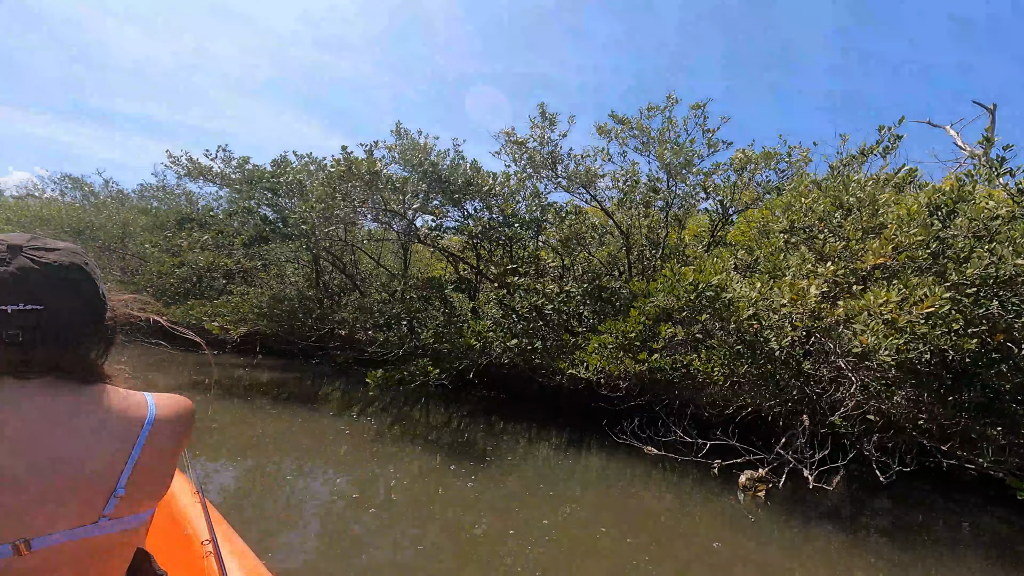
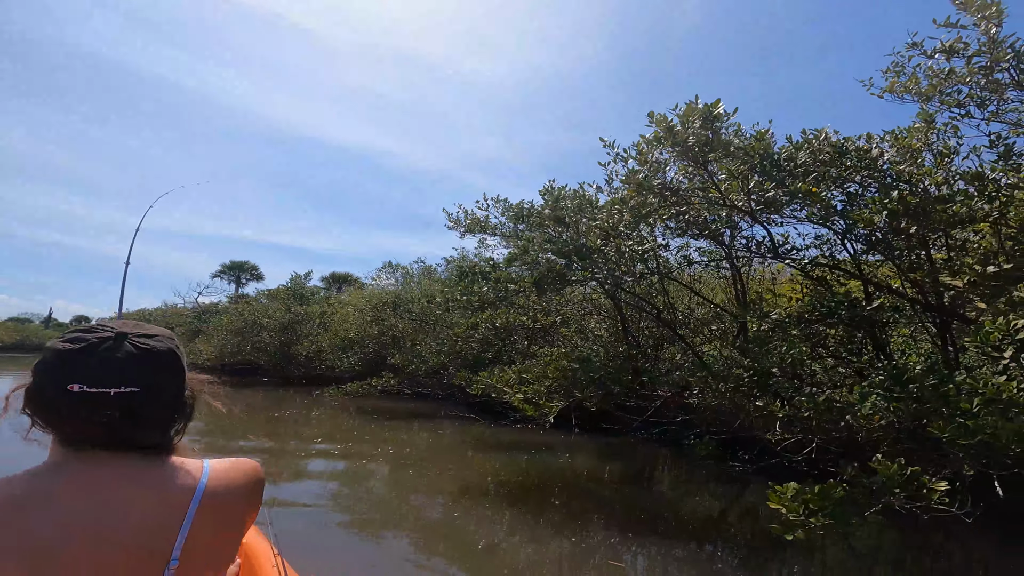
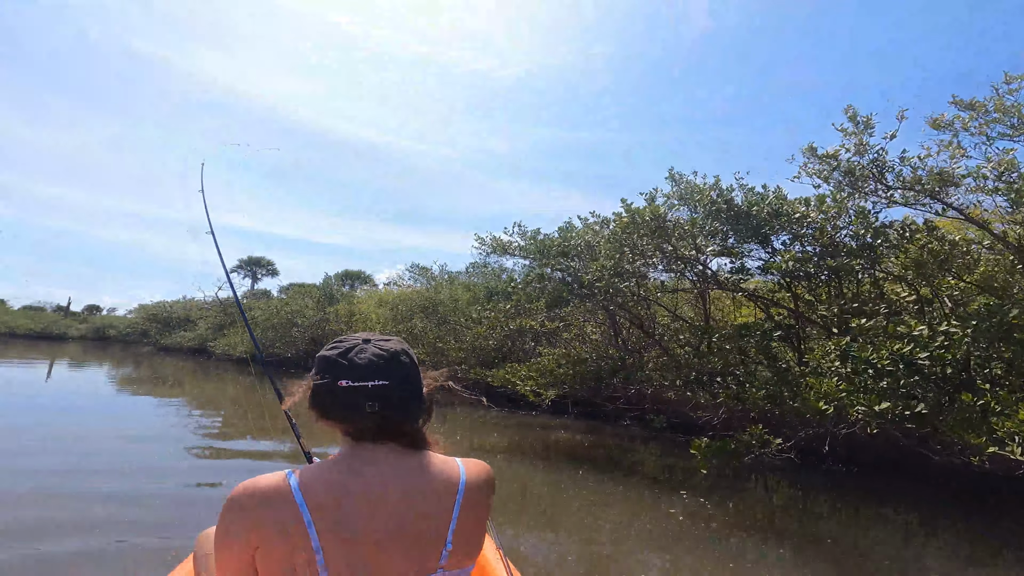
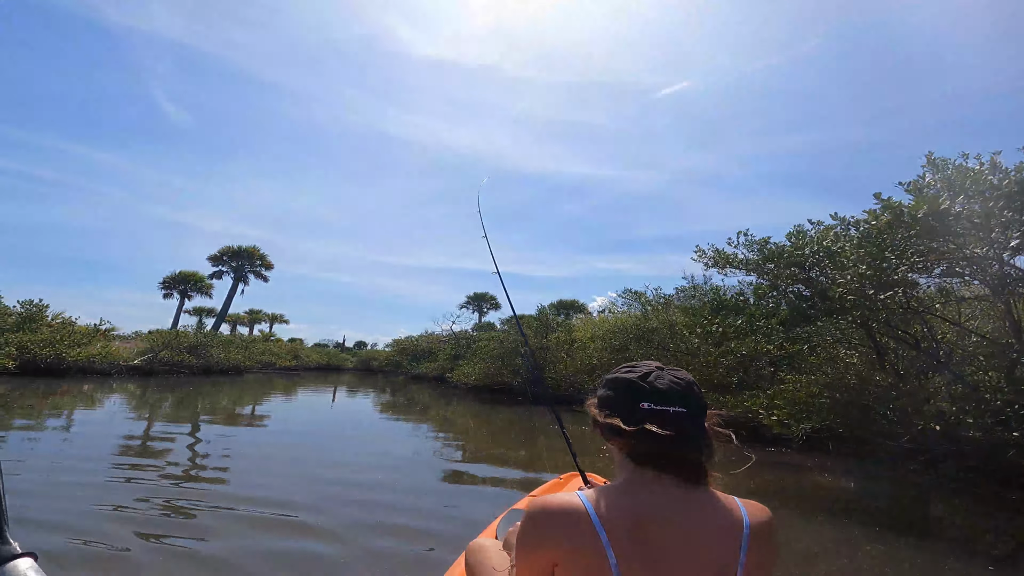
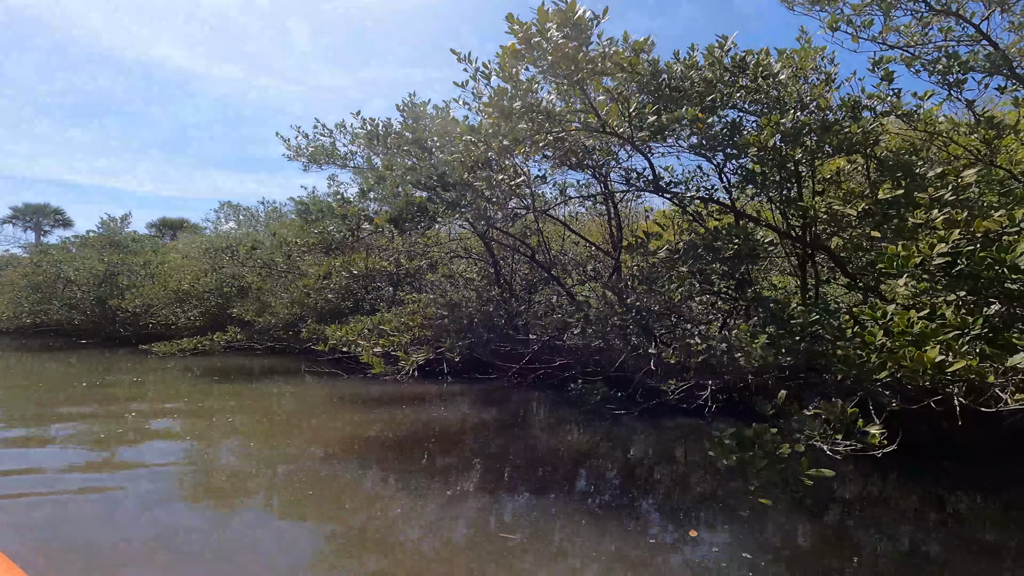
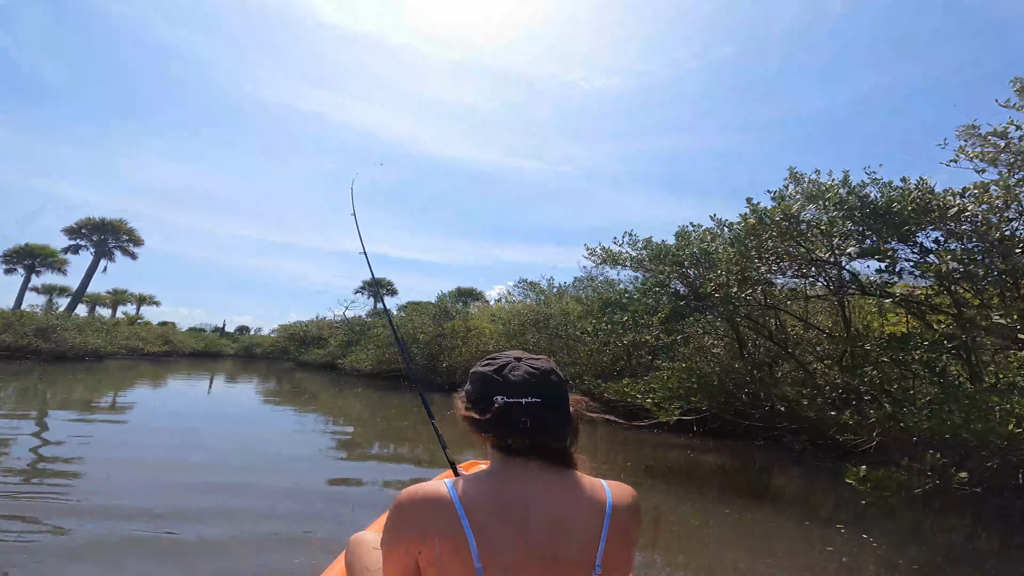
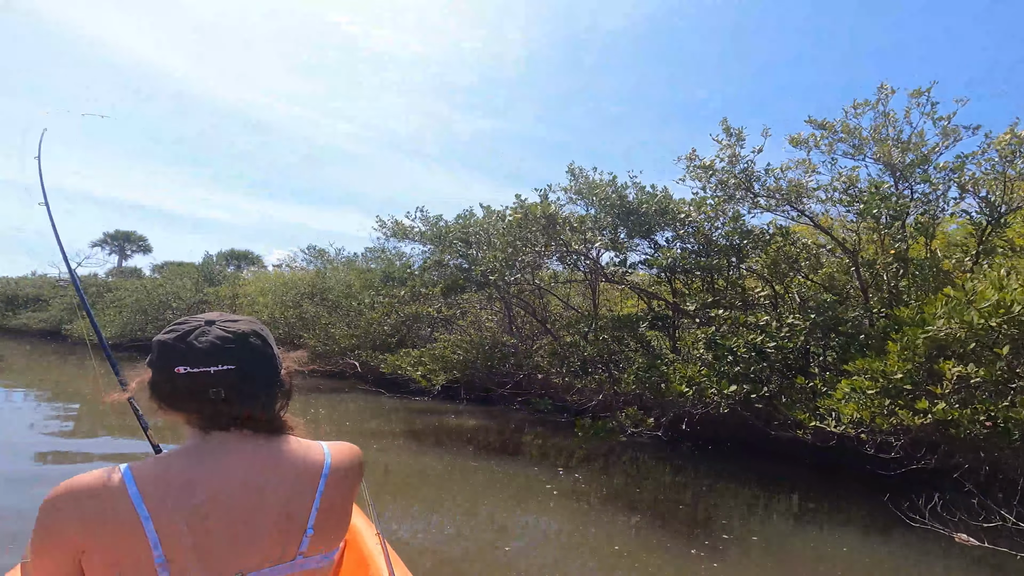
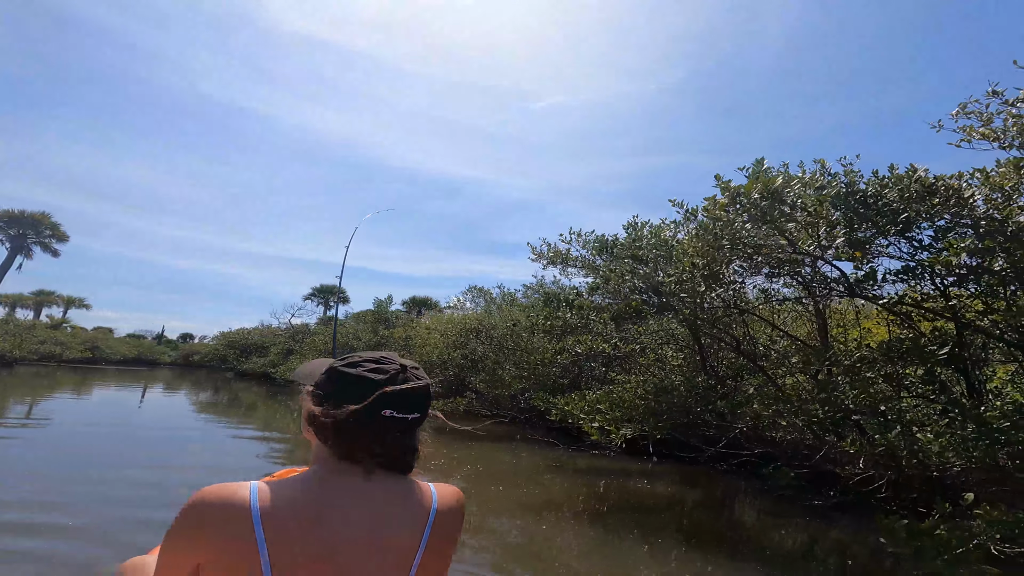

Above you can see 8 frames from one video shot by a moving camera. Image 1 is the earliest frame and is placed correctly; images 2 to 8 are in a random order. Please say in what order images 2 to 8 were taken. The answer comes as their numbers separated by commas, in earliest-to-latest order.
7, 3, 6, 4, 8, 2, 5
